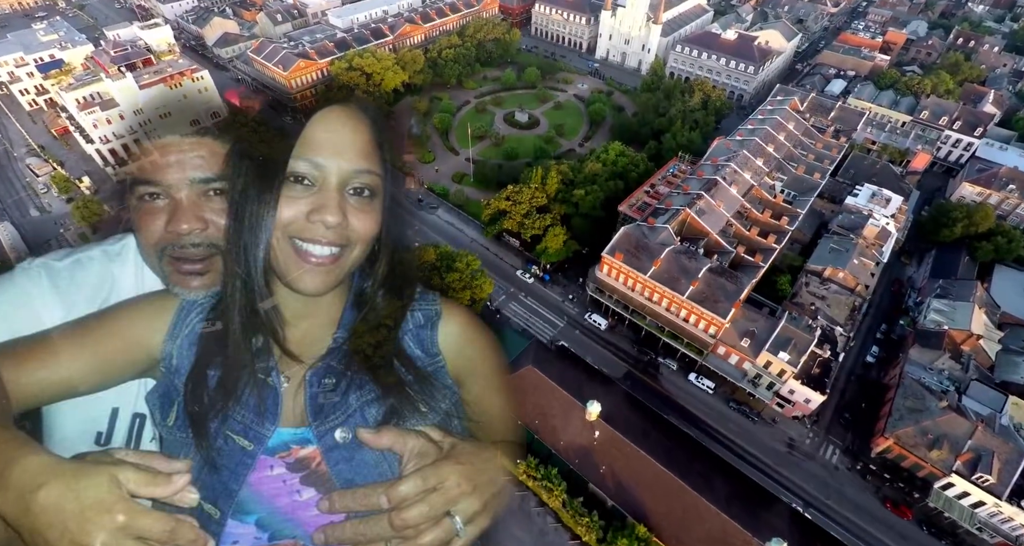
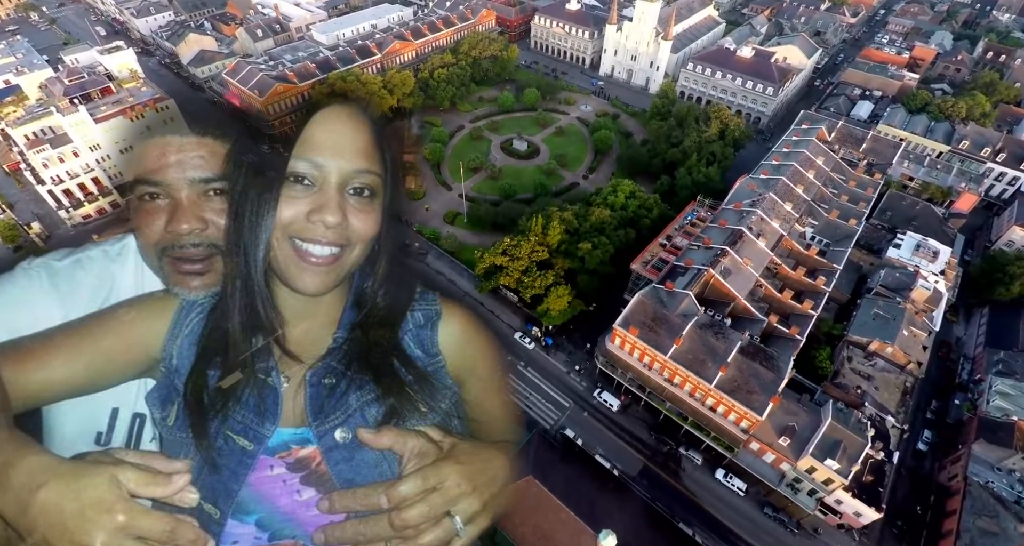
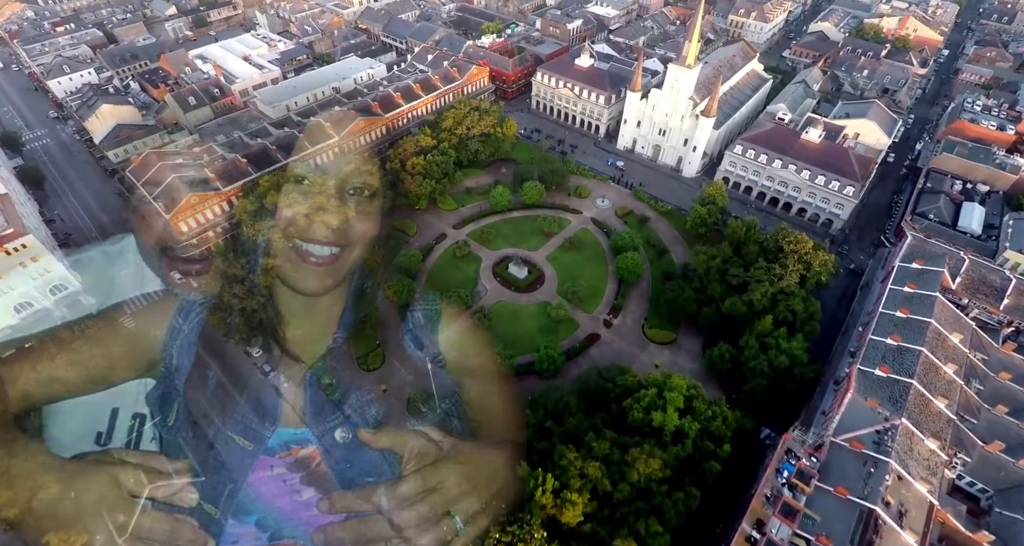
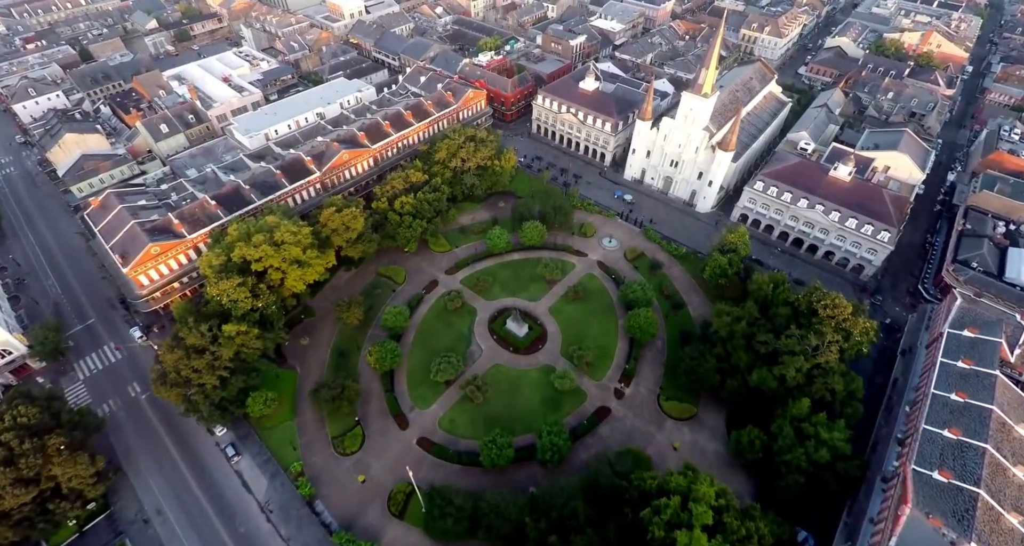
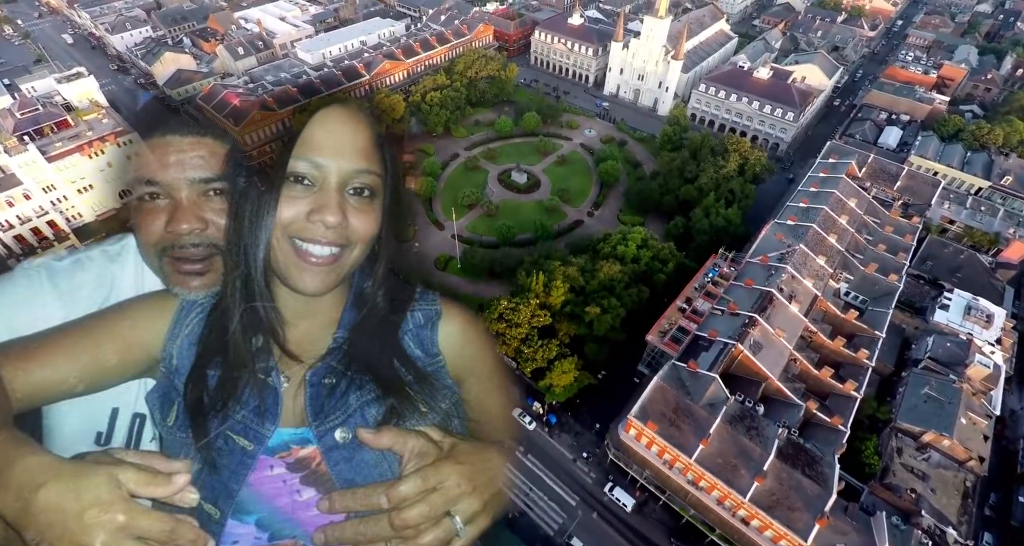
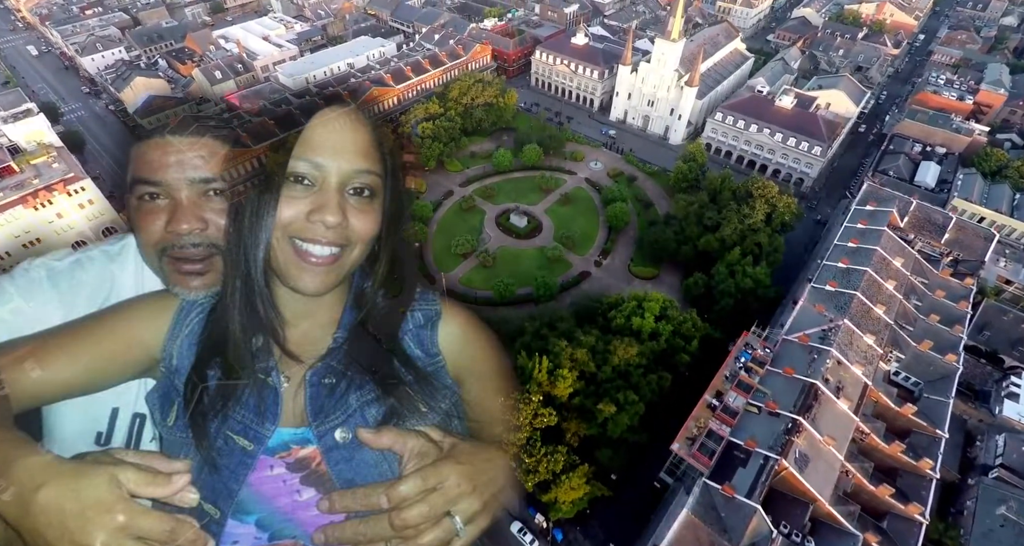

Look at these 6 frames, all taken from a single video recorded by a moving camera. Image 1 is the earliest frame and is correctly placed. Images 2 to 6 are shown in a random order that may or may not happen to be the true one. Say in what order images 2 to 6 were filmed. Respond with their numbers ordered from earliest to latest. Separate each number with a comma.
2, 5, 6, 3, 4
